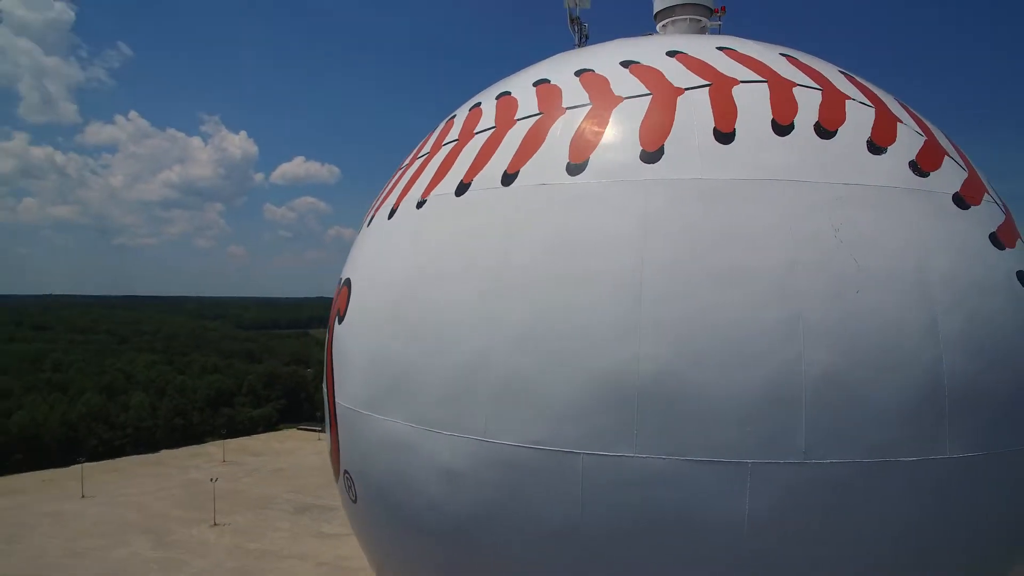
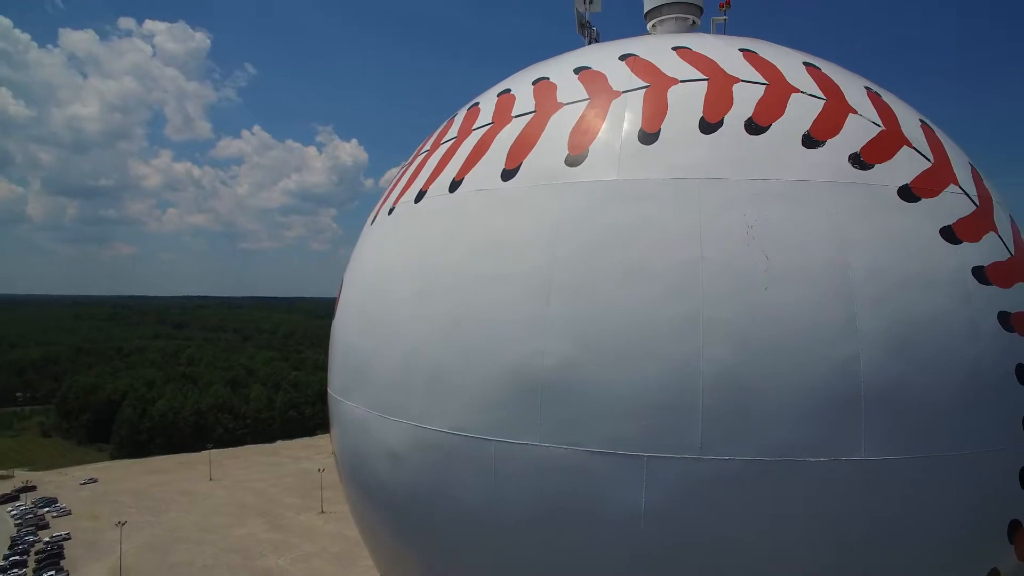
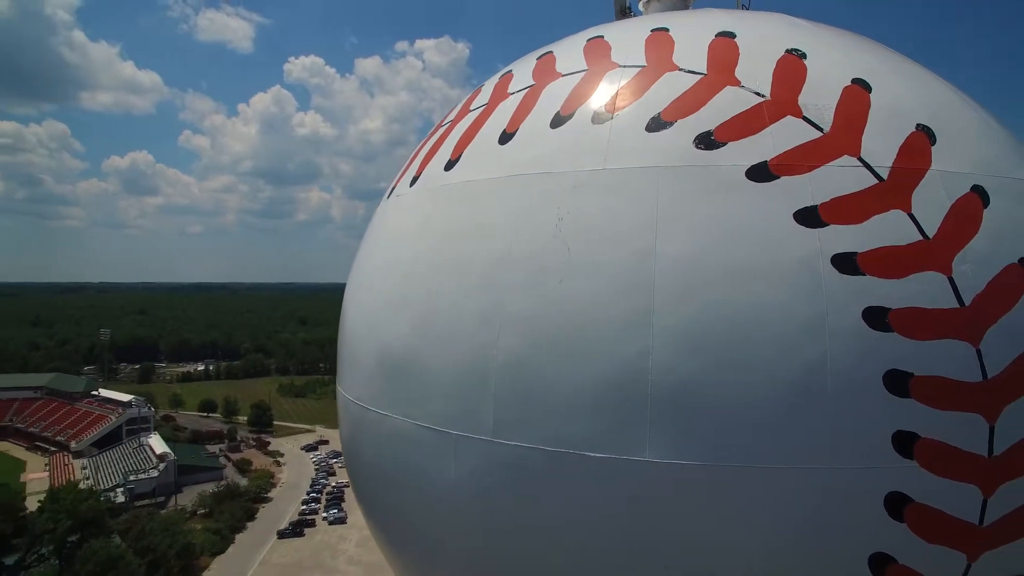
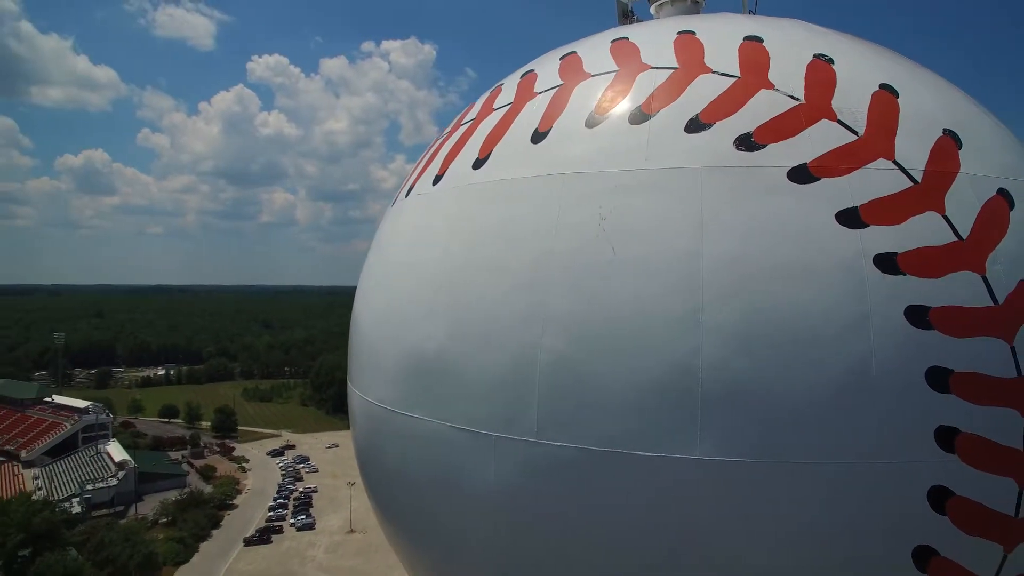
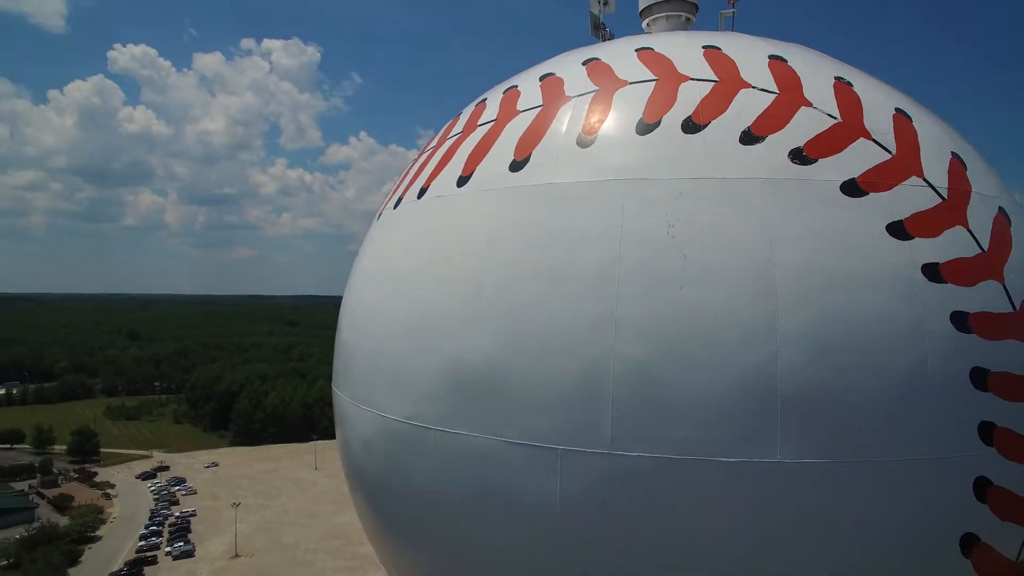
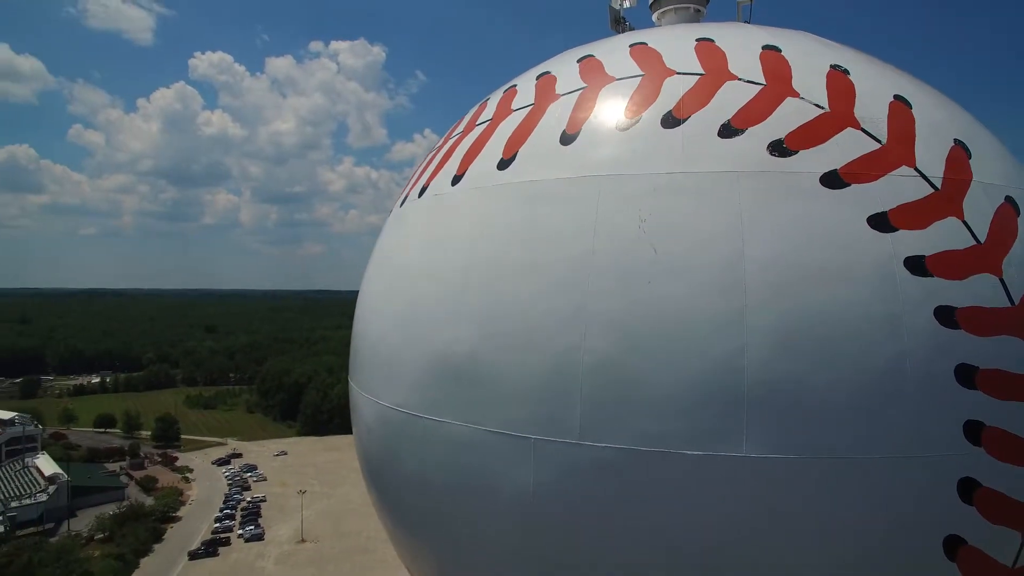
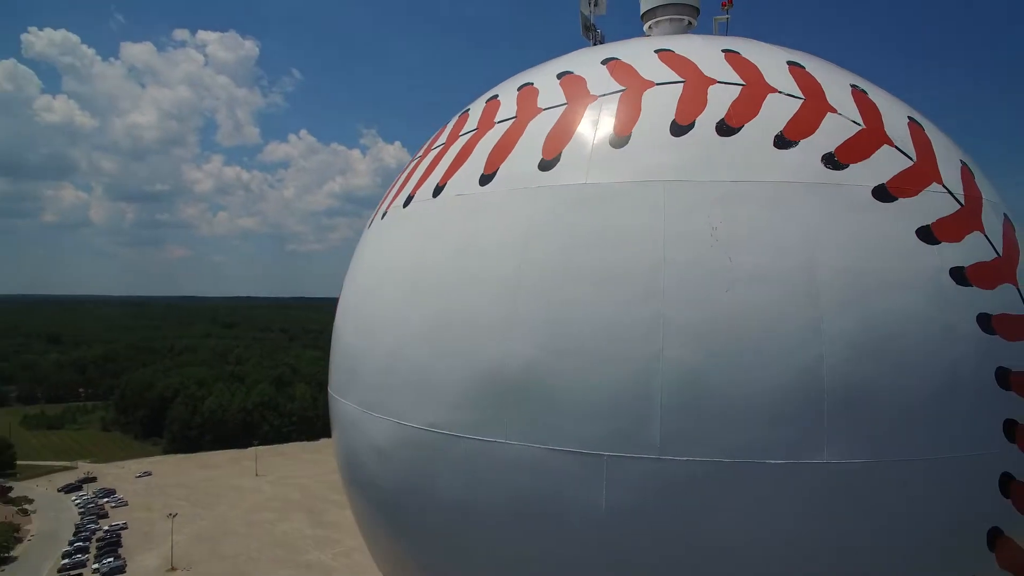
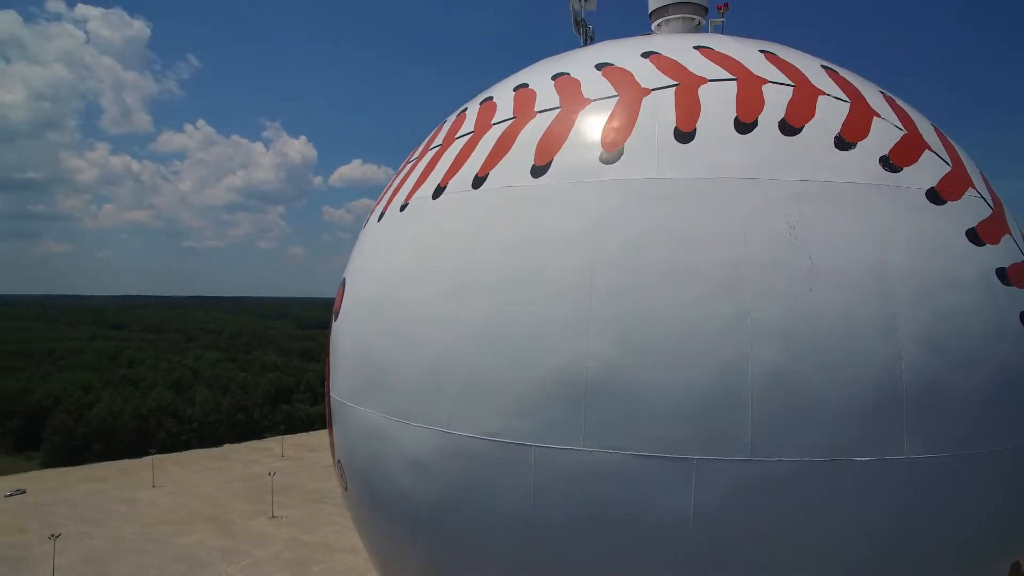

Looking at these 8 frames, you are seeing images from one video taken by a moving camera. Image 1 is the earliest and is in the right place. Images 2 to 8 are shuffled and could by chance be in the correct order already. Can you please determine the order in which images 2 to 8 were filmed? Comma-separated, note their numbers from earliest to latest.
8, 2, 7, 5, 6, 4, 3
